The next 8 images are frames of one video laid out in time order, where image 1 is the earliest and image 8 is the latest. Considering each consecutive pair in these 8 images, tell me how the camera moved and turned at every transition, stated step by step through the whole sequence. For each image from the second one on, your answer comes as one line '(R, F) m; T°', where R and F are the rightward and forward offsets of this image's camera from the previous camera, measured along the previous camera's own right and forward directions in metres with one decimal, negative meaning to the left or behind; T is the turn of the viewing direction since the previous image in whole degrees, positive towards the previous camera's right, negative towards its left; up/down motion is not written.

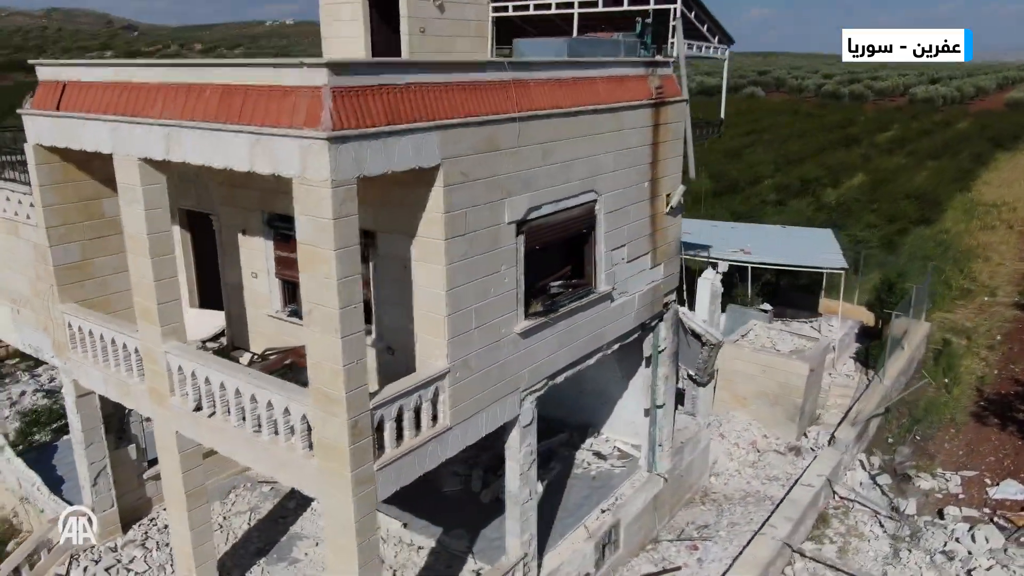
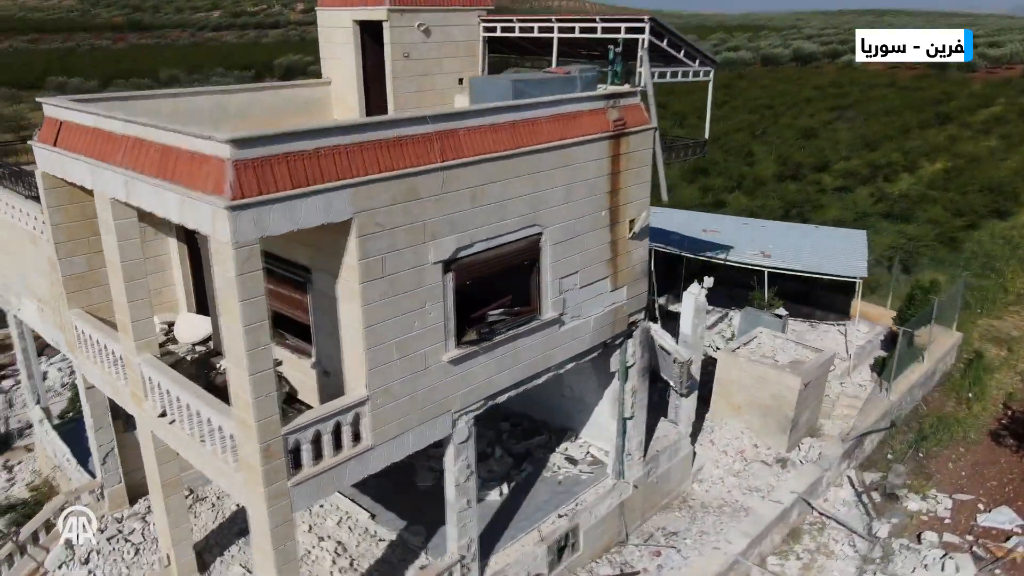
(+1.4, -0.4) m; -7°
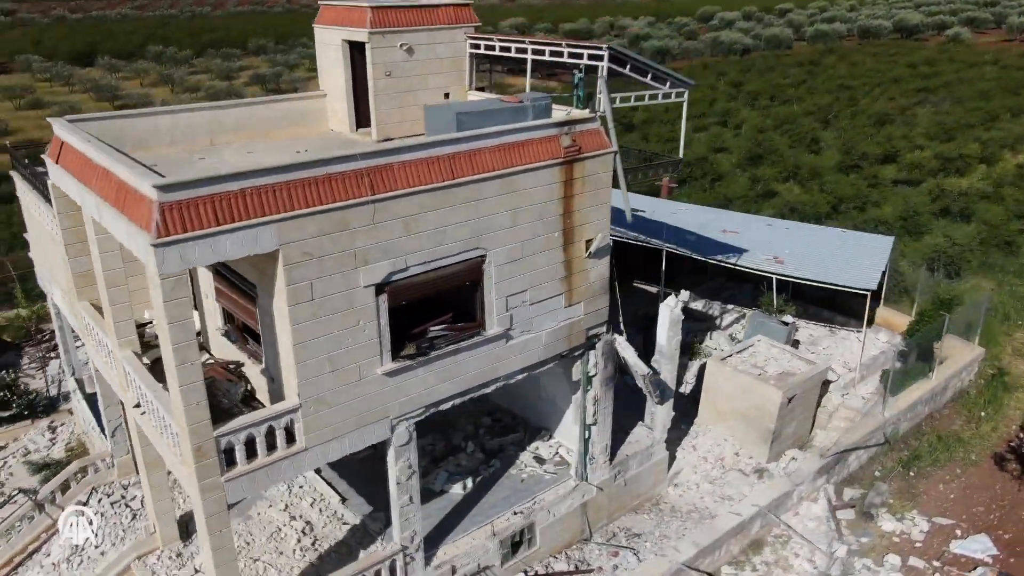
(+1.5, -0.4) m; -6°
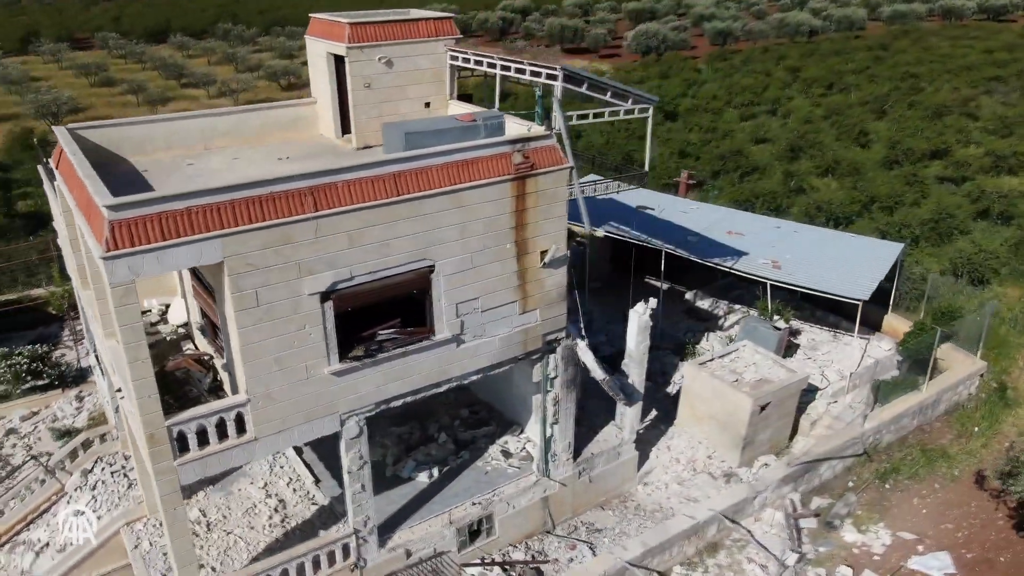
(+1.3, -0.4) m; -5°
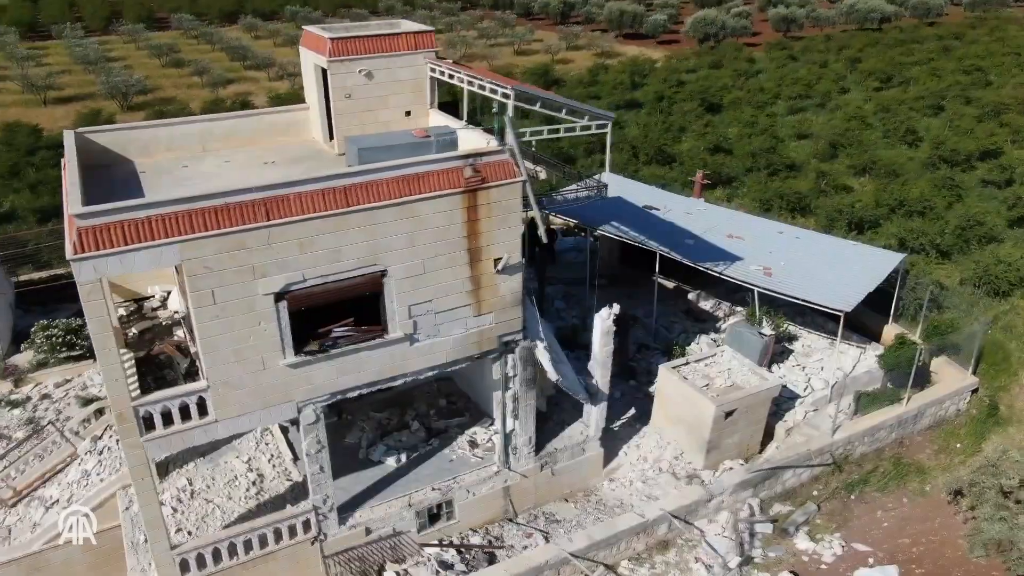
(+1.5, -0.5) m; -5°
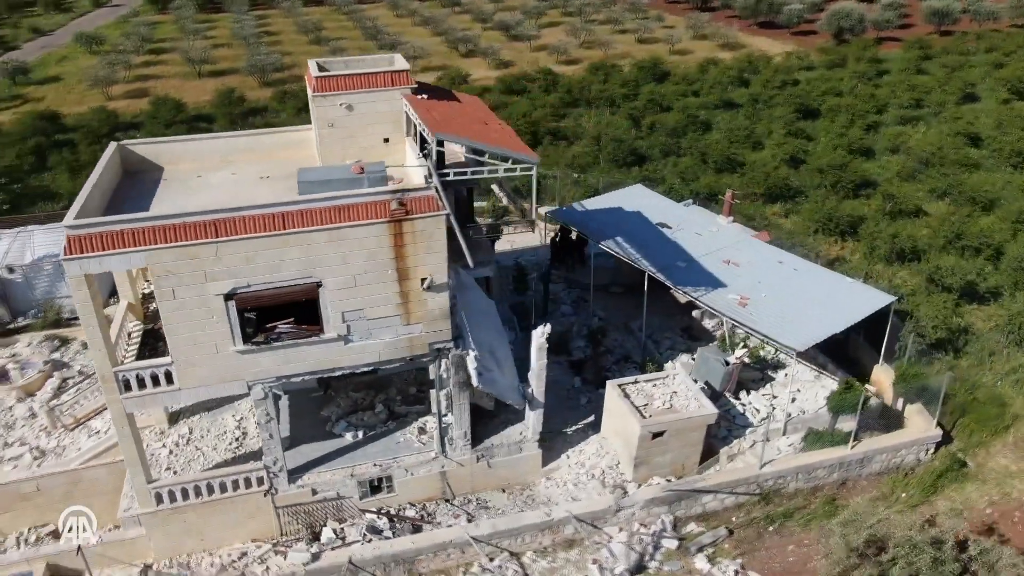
(+3.3, -1.1) m; -11°
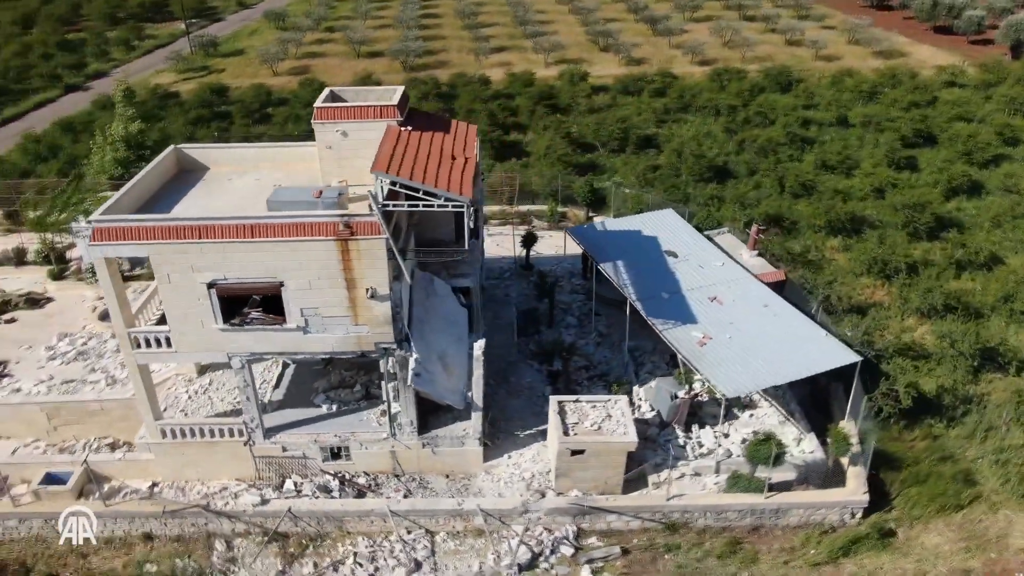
(+4.2, -1.1) m; -13°
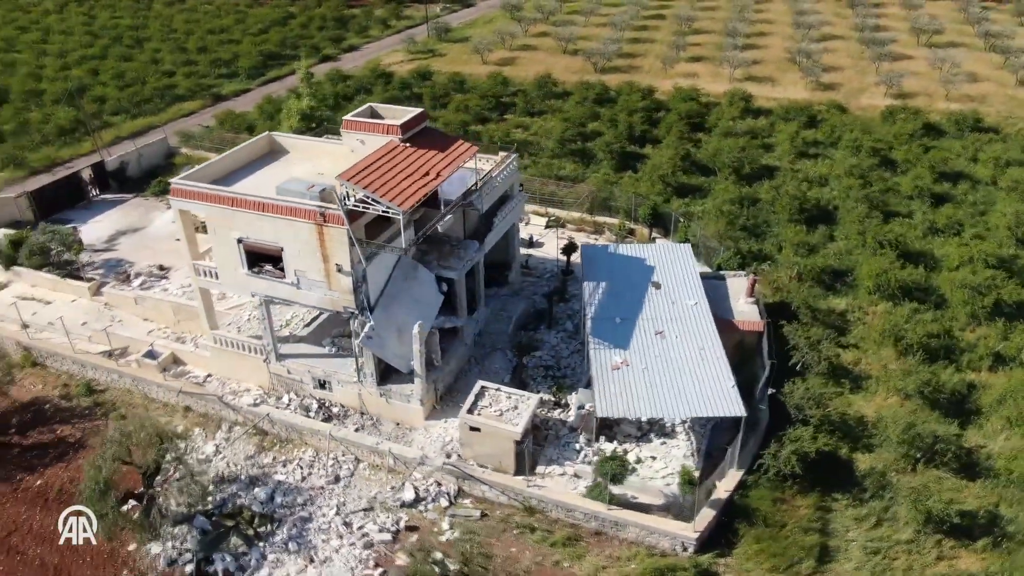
(+7.2, -1.7) m; -20°
